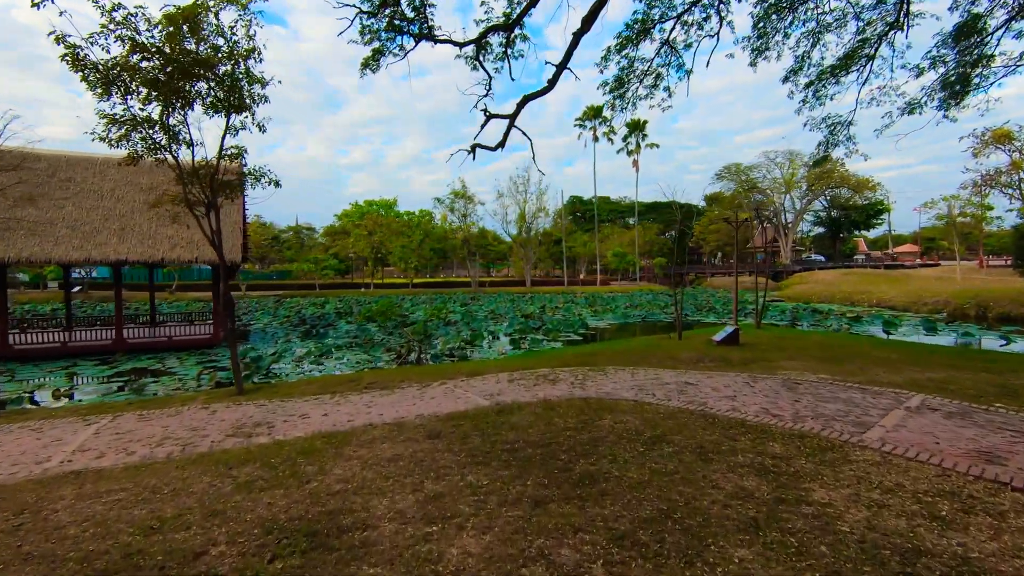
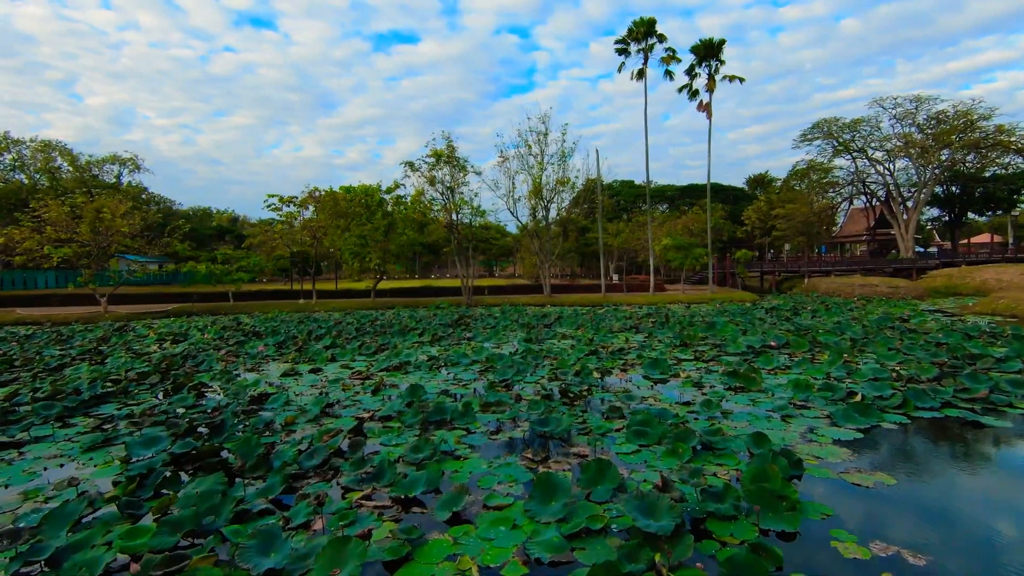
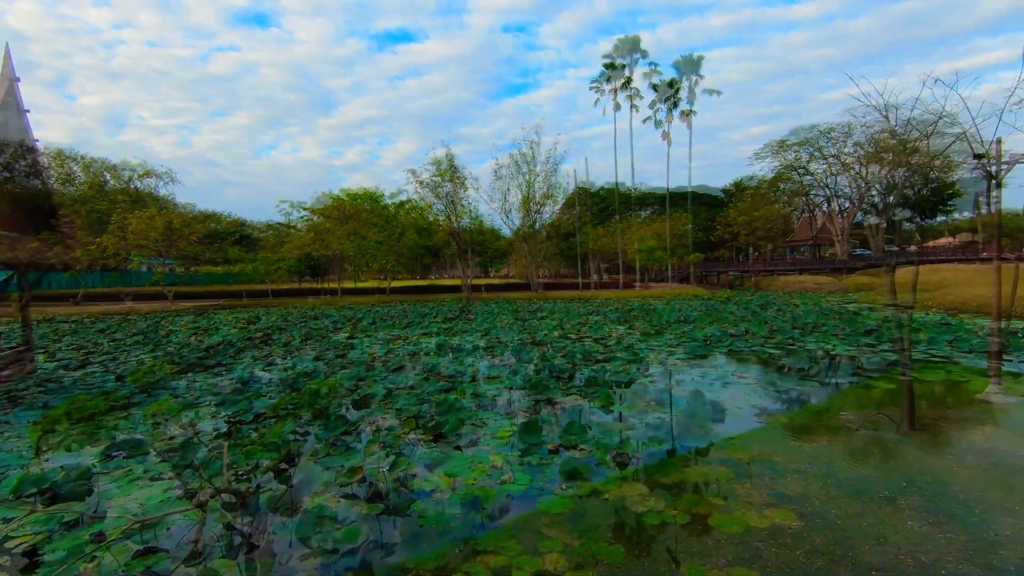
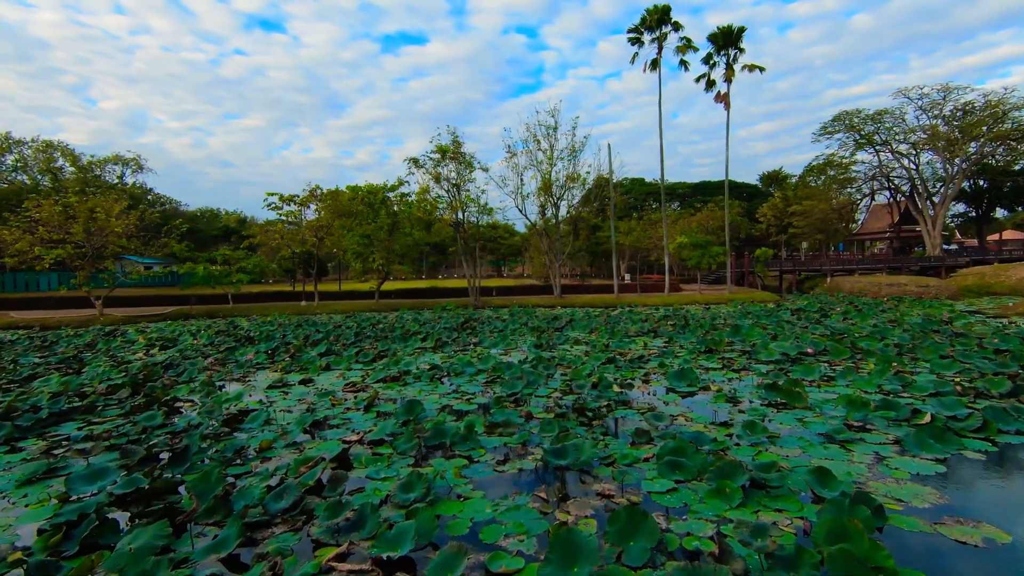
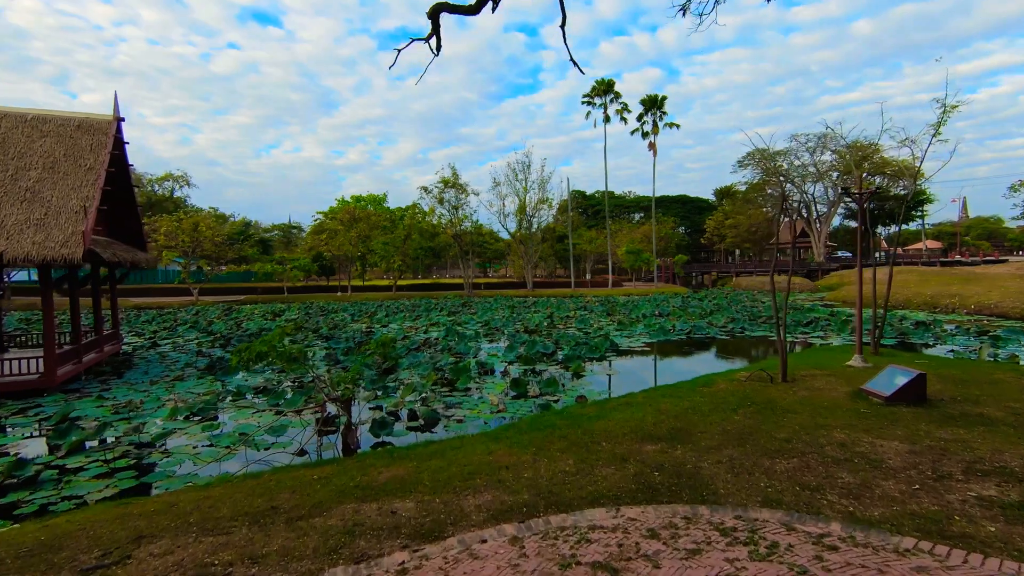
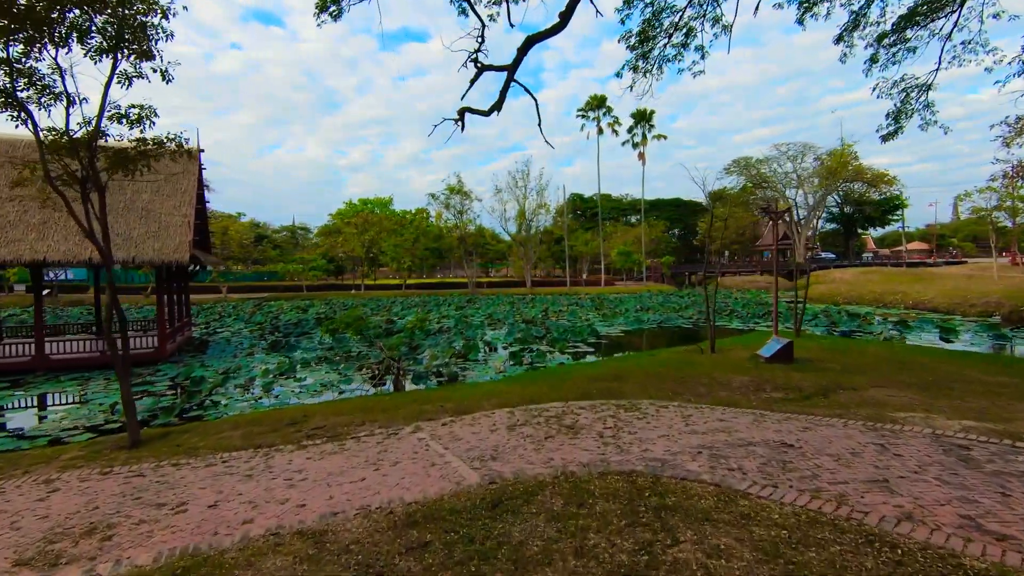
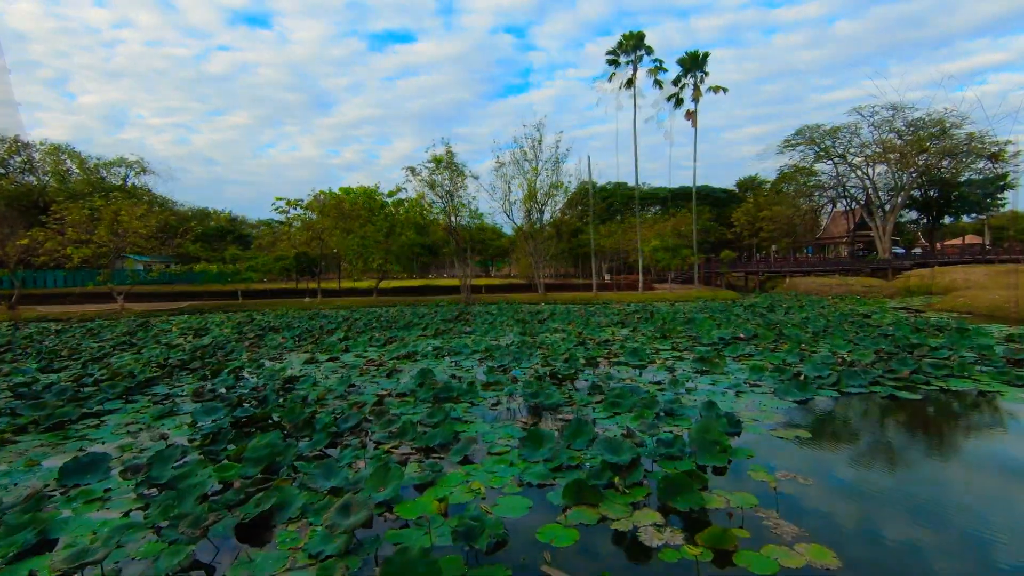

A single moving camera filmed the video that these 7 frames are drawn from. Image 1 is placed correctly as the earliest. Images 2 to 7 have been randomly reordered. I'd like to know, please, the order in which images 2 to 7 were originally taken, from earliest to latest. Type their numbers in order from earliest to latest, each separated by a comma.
6, 5, 3, 7, 2, 4
